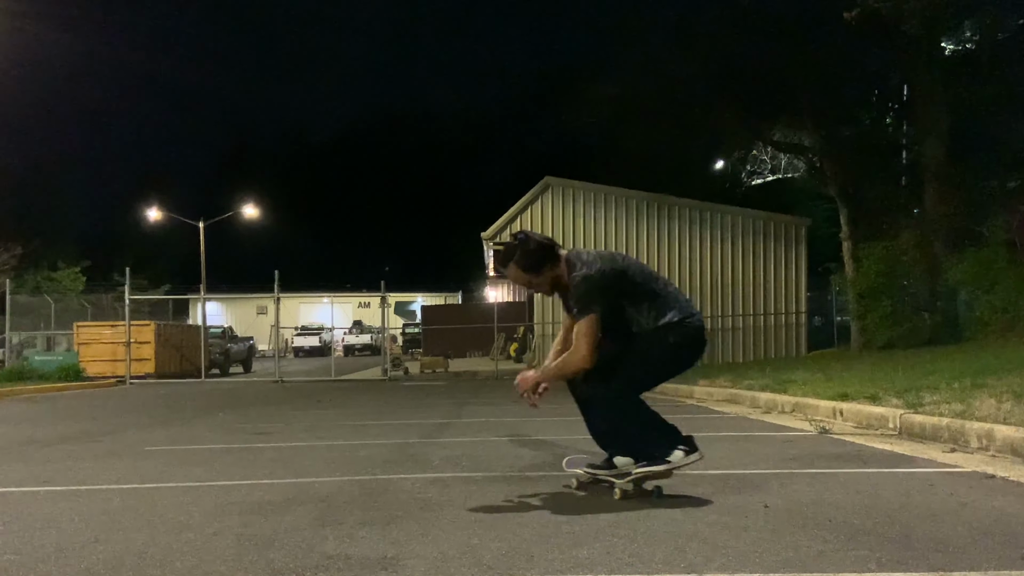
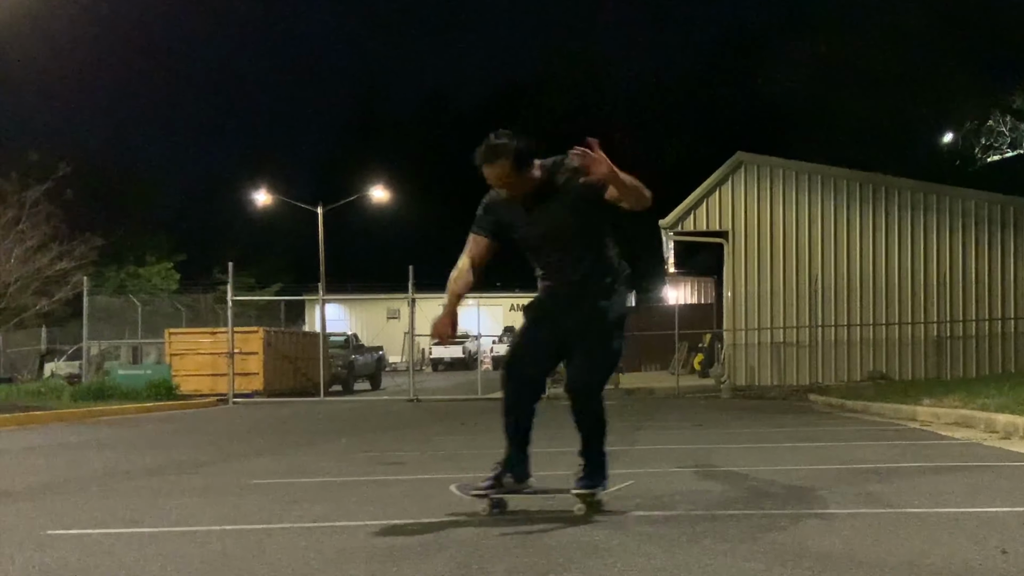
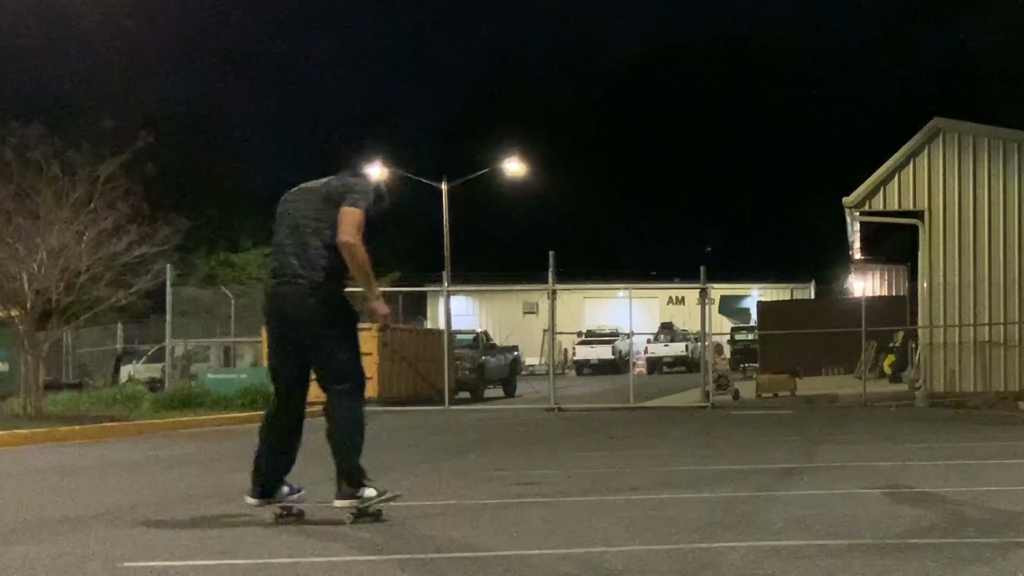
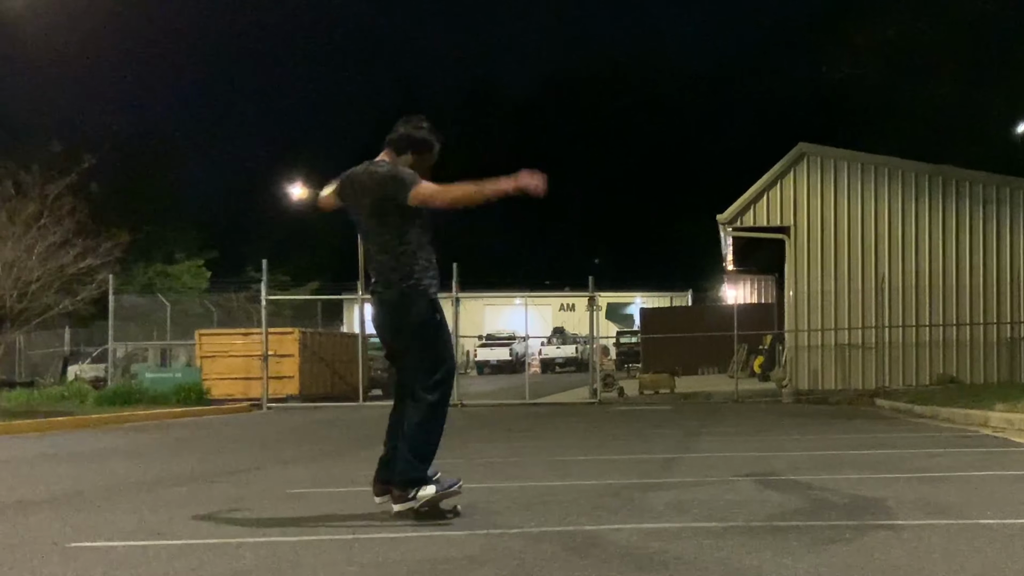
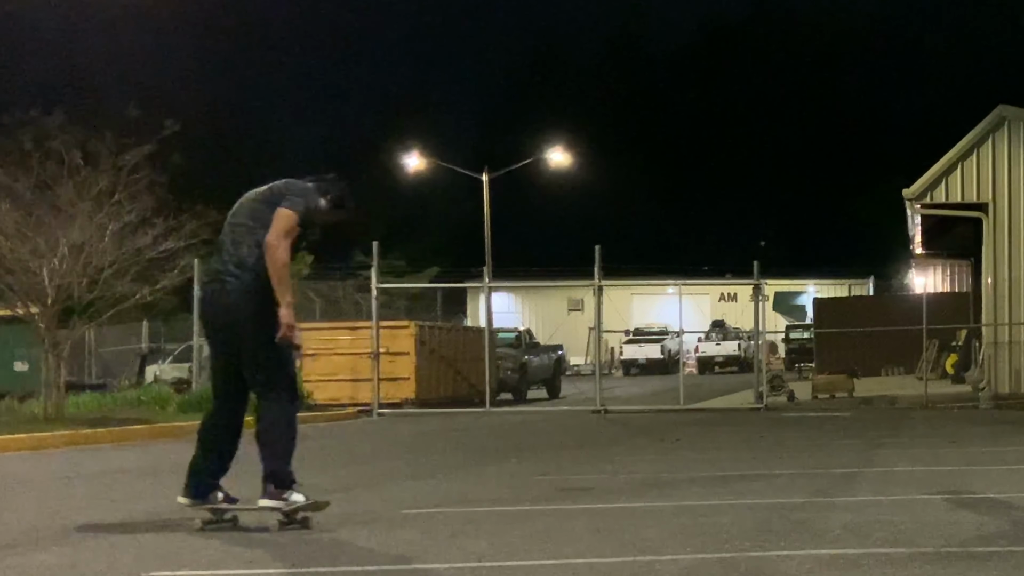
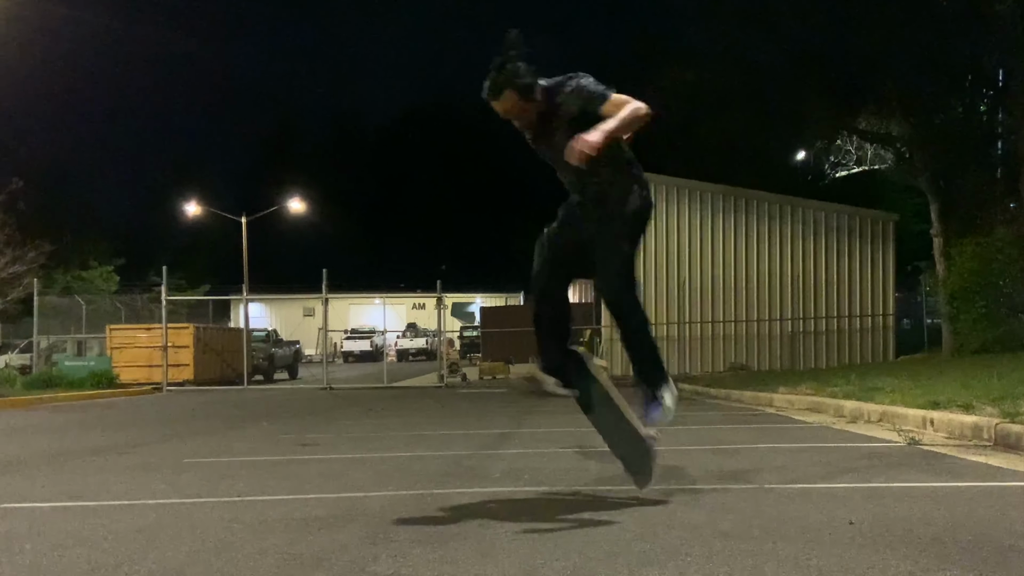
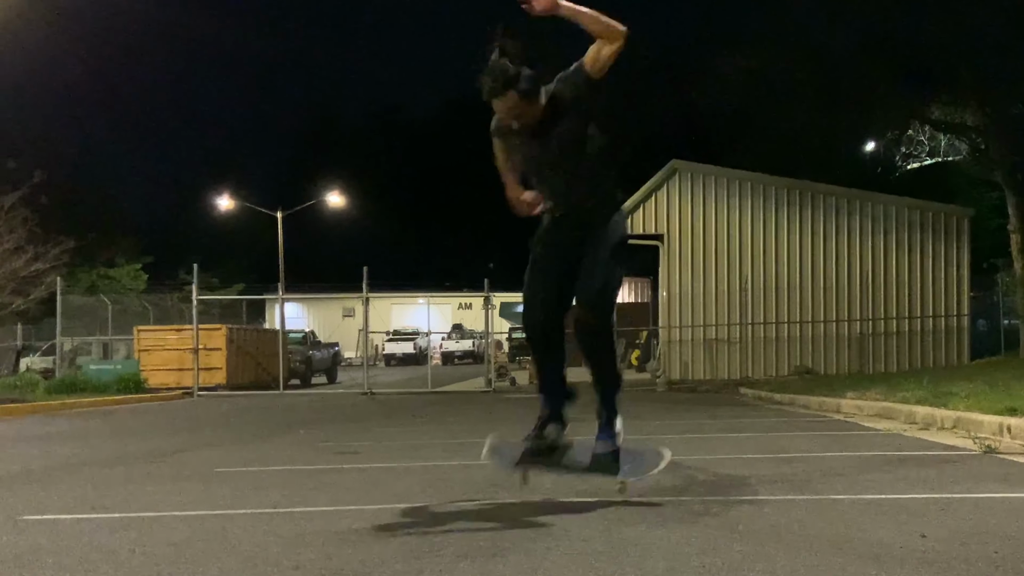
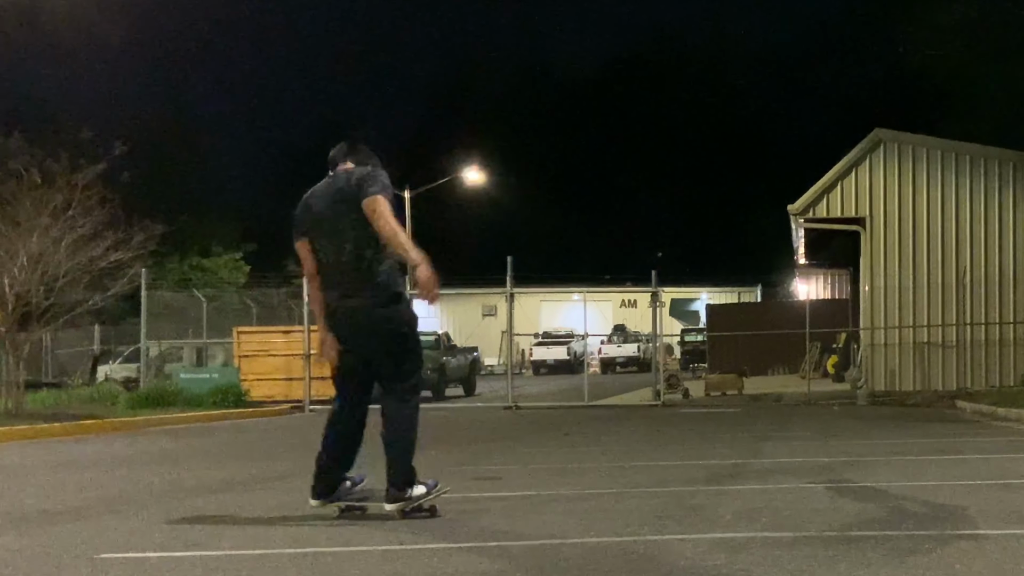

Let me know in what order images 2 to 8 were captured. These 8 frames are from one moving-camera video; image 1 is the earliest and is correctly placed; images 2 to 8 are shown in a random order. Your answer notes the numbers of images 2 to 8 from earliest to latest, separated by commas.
6, 7, 2, 4, 8, 3, 5
